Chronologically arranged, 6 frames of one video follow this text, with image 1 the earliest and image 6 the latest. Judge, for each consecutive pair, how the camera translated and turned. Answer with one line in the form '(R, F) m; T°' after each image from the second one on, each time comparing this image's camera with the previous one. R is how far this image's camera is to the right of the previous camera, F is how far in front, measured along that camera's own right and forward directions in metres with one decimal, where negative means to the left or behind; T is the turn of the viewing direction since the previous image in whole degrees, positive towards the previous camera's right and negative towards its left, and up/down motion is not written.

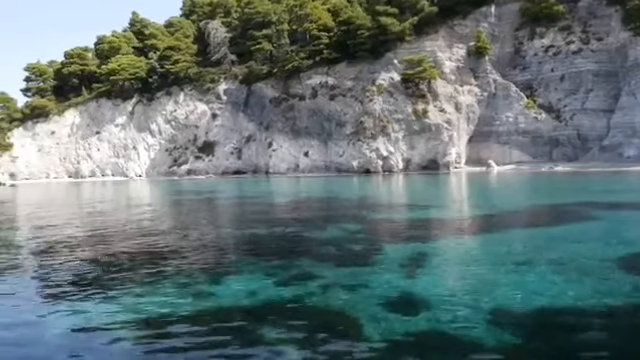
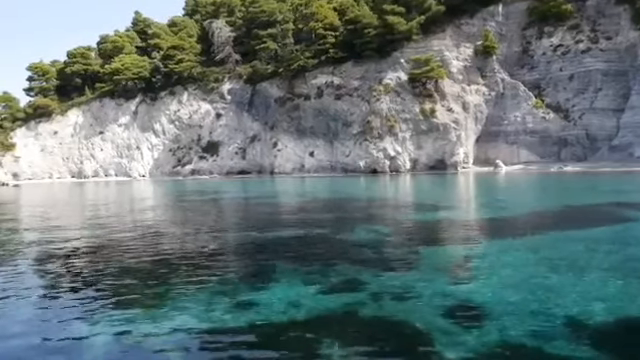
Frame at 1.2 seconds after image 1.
(-0.5, +0.4) m; 0°
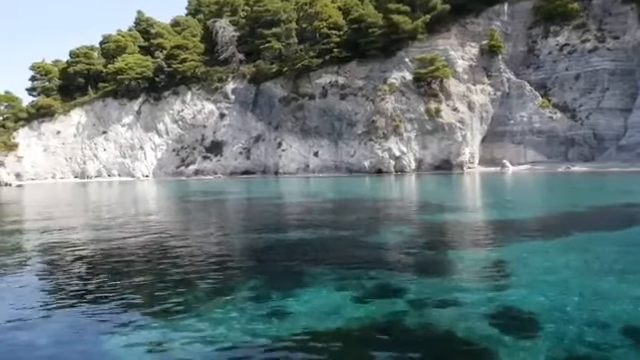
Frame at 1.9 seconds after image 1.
(-0.3, +0.2) m; 0°
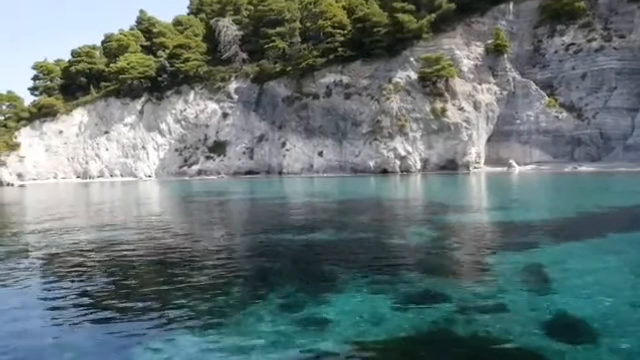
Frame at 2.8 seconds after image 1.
(-0.4, +0.3) m; 0°
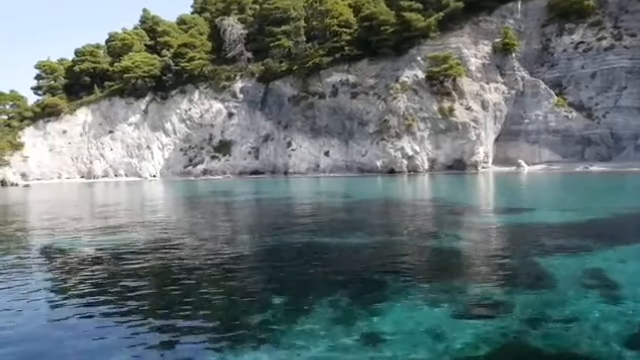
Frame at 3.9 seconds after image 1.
(-0.4, +0.4) m; 0°
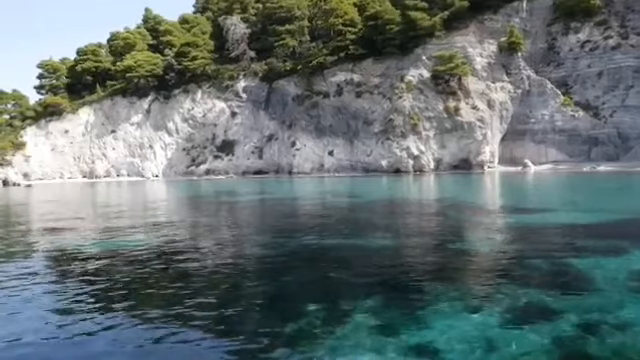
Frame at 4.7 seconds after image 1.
(-0.5, +0.3) m; 0°
